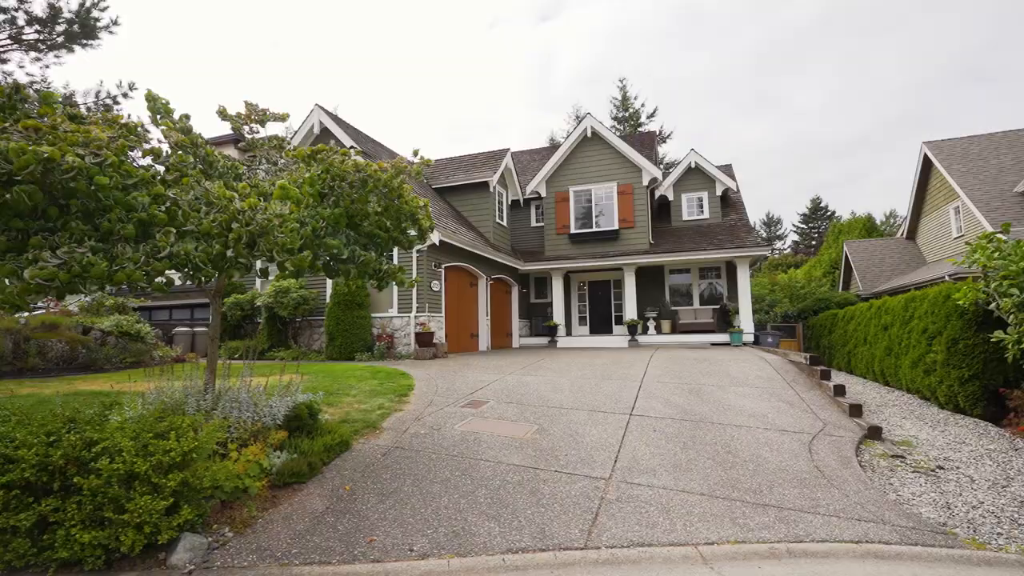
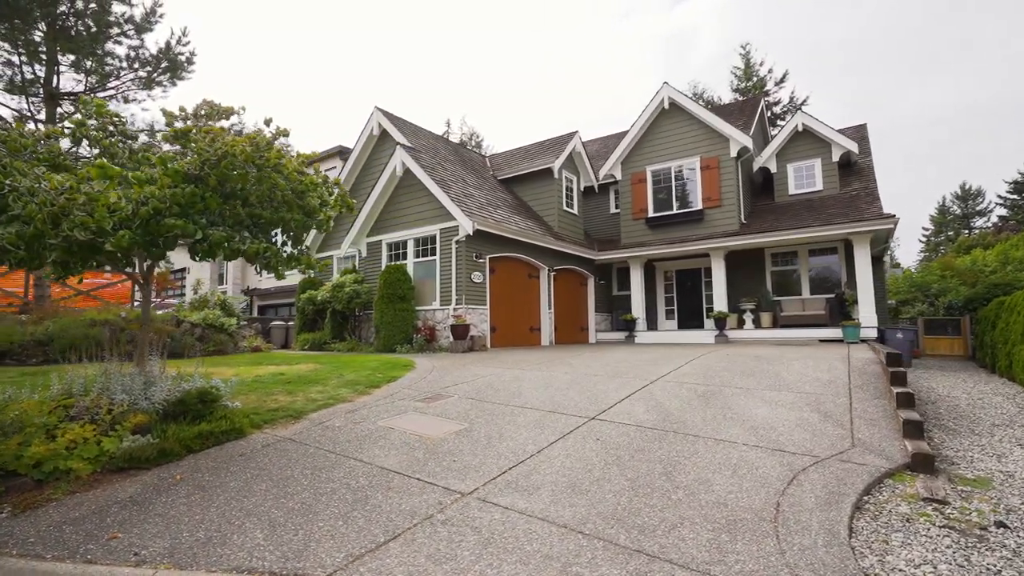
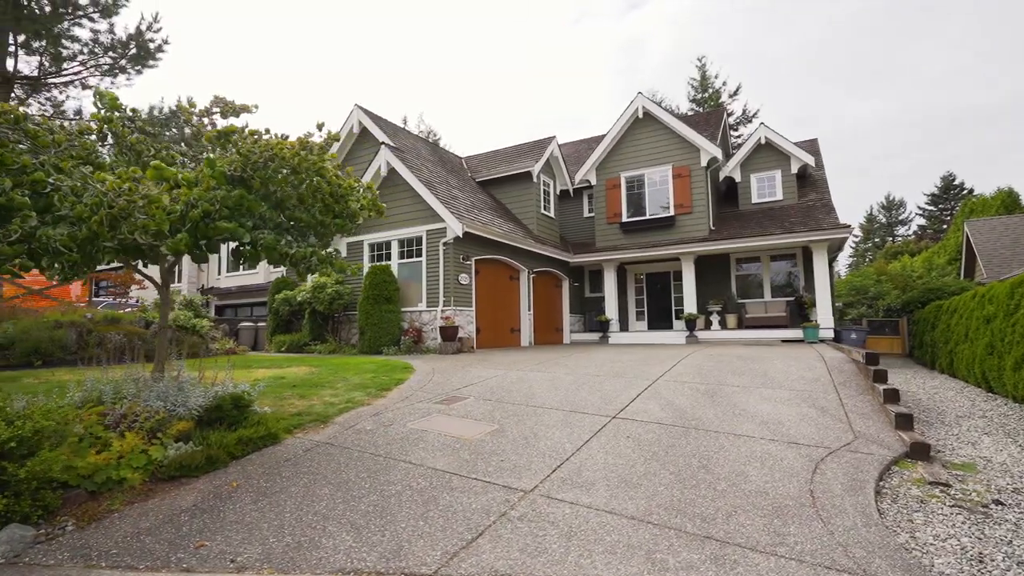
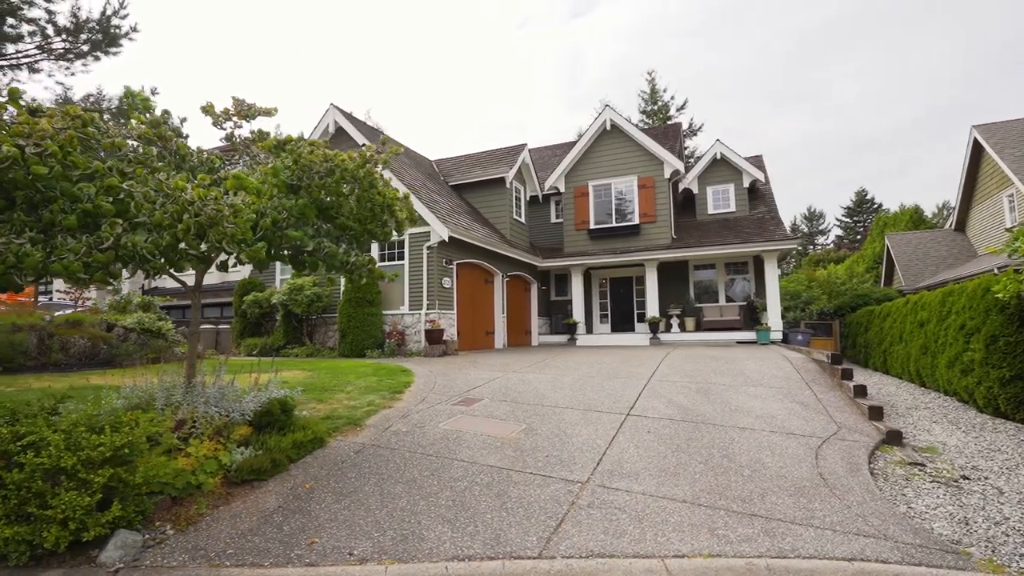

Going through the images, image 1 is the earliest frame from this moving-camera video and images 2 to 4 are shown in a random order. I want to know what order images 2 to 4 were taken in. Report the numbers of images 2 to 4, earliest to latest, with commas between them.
4, 3, 2
